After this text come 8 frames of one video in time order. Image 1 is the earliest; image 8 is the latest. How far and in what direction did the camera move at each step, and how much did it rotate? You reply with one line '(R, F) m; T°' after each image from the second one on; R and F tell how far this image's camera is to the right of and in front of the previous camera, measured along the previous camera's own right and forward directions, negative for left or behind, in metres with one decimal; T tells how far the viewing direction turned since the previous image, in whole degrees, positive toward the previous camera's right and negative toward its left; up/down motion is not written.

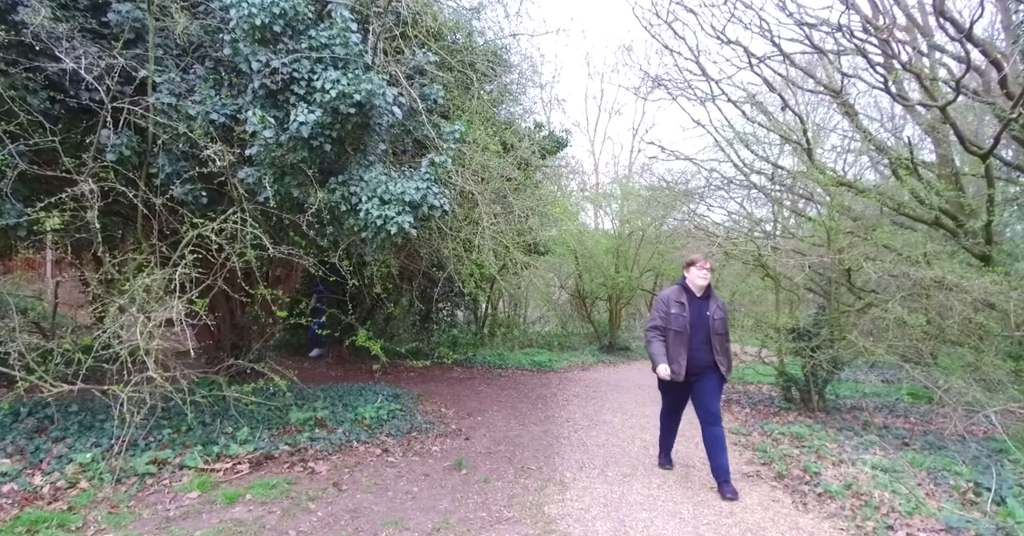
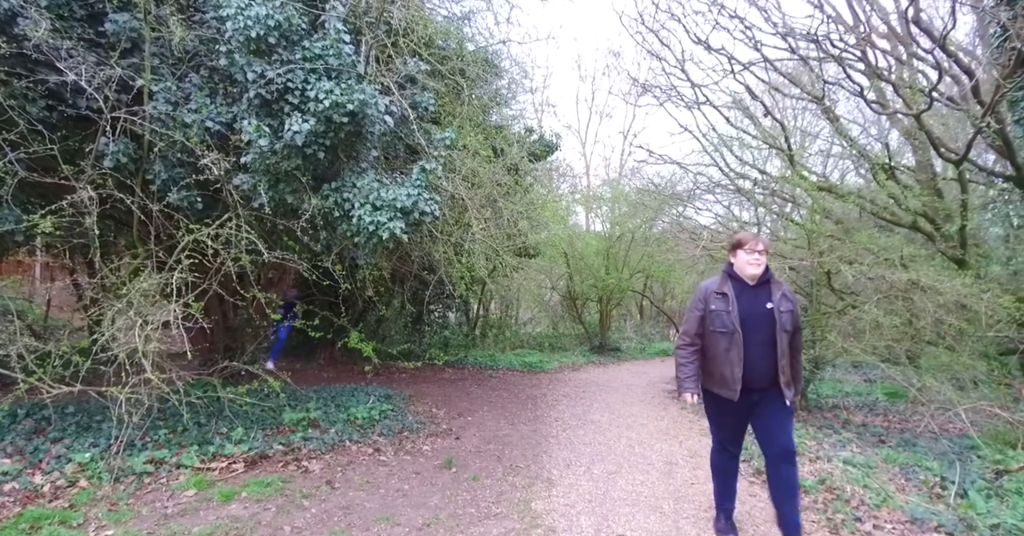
(0.0, -0.2) m; +1°
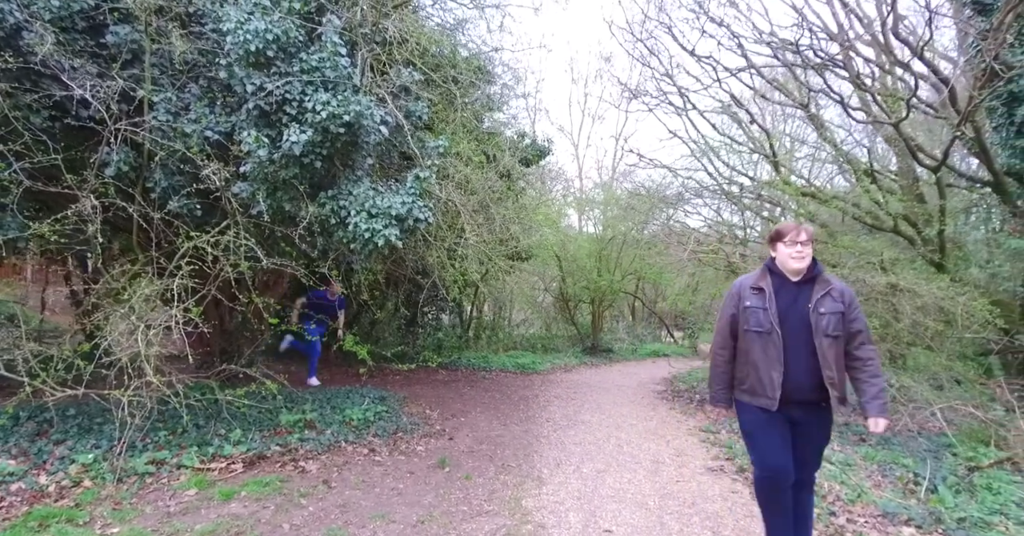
(0.0, -0.2) m; +1°
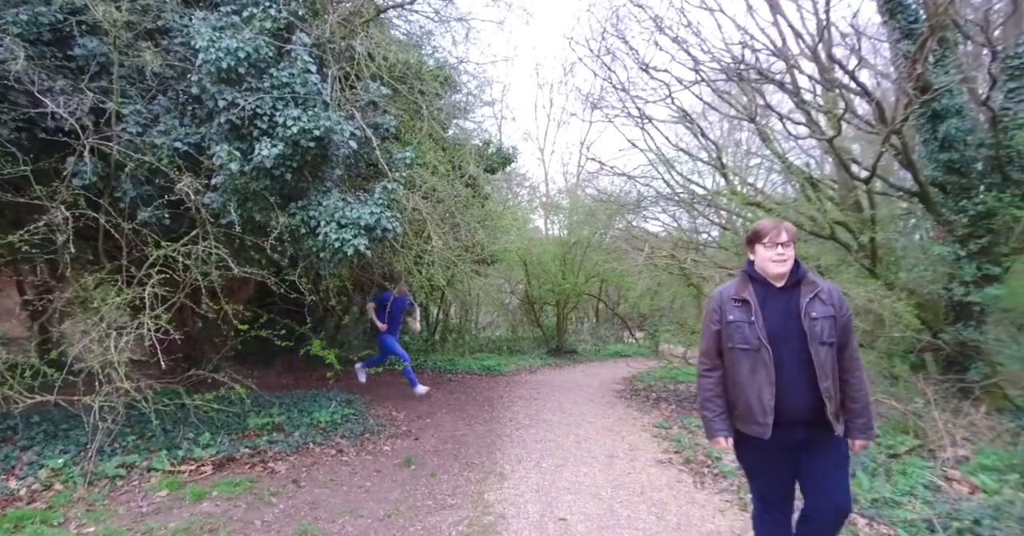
(0.0, -0.3) m; +4°
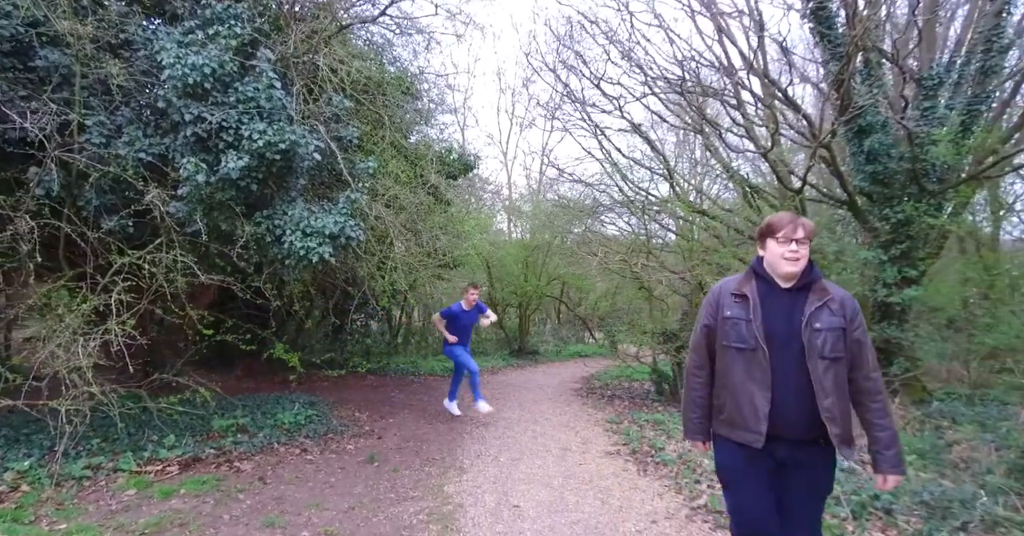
(+0.1, -0.4) m; +4°
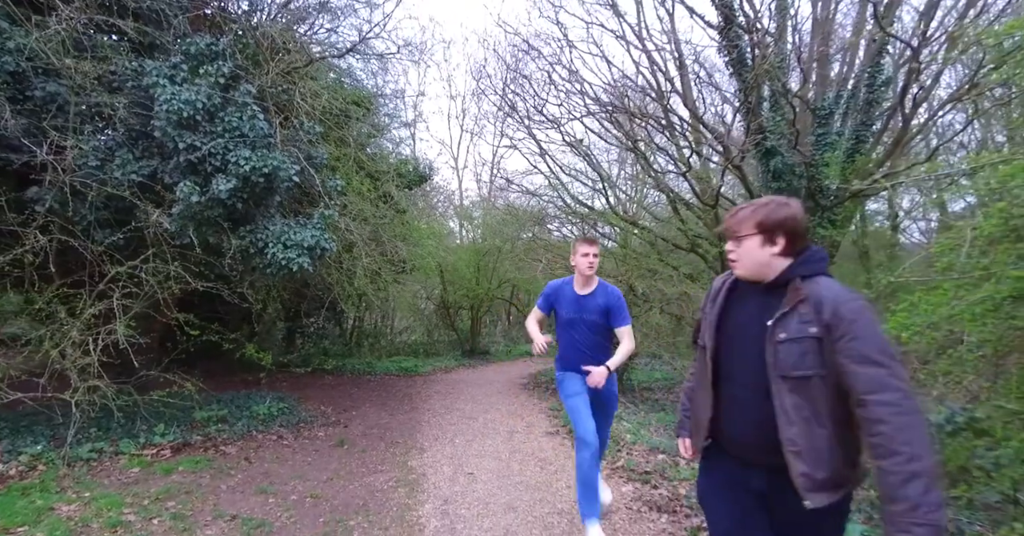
(0.0, -1.1) m; +5°
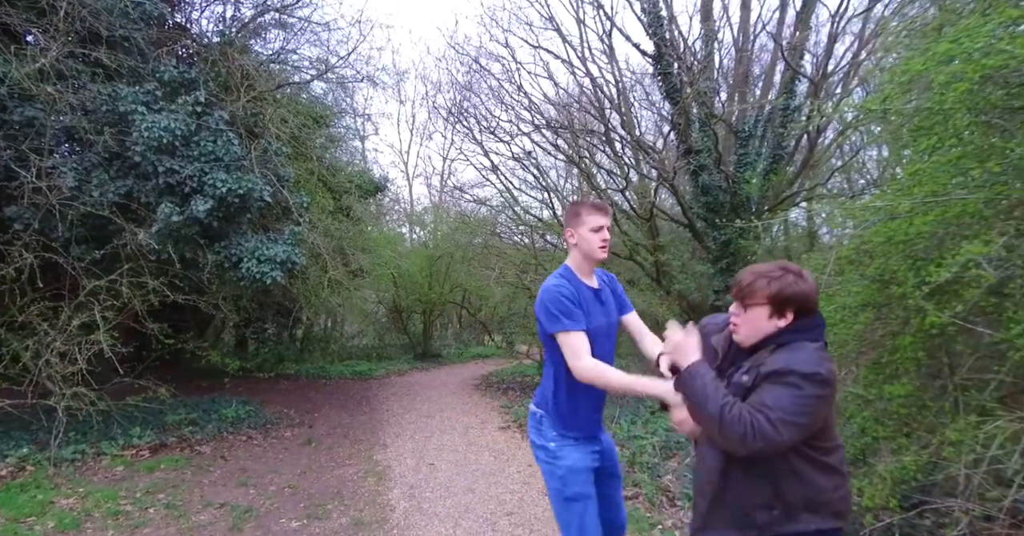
(-0.1, -0.8) m; +5°
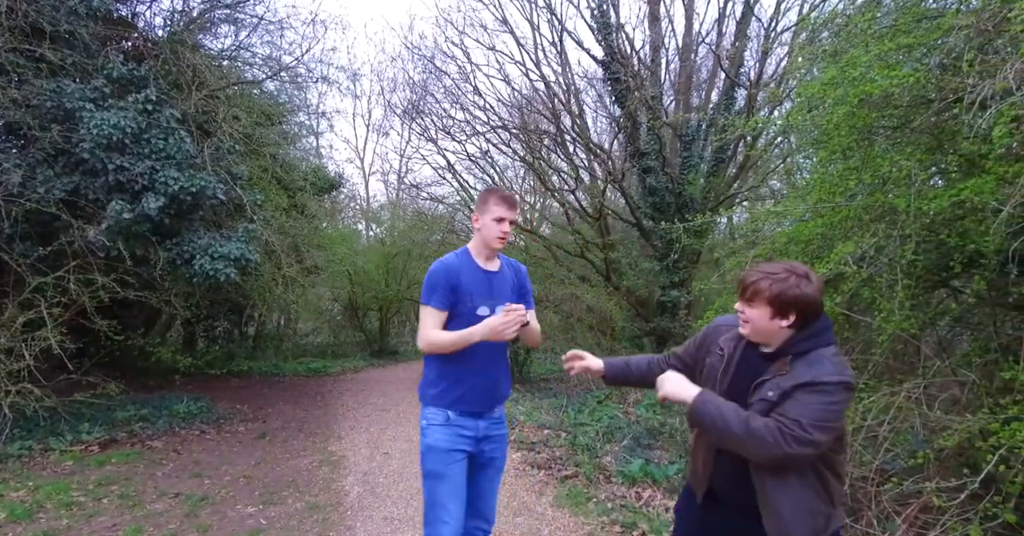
(+0.1, -0.4) m; +4°
